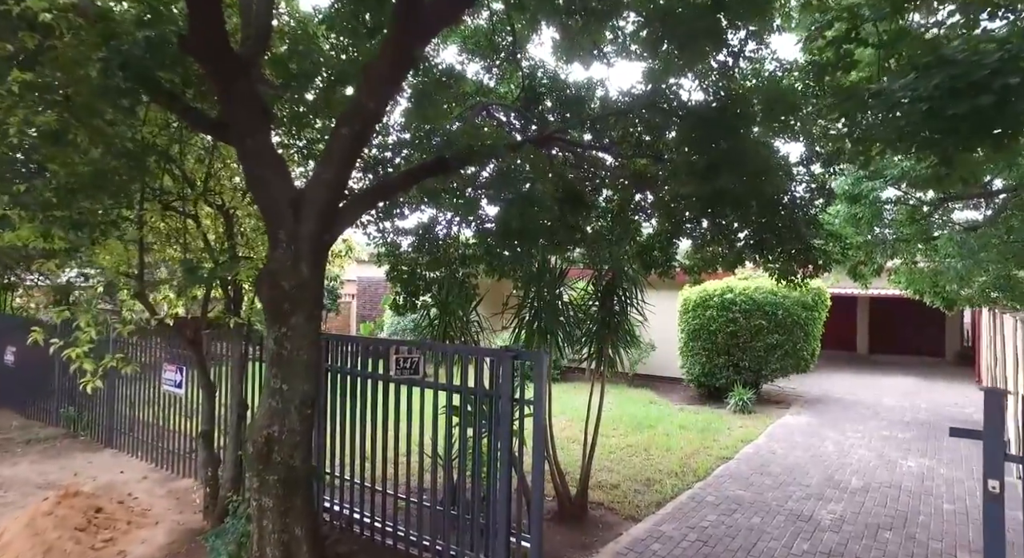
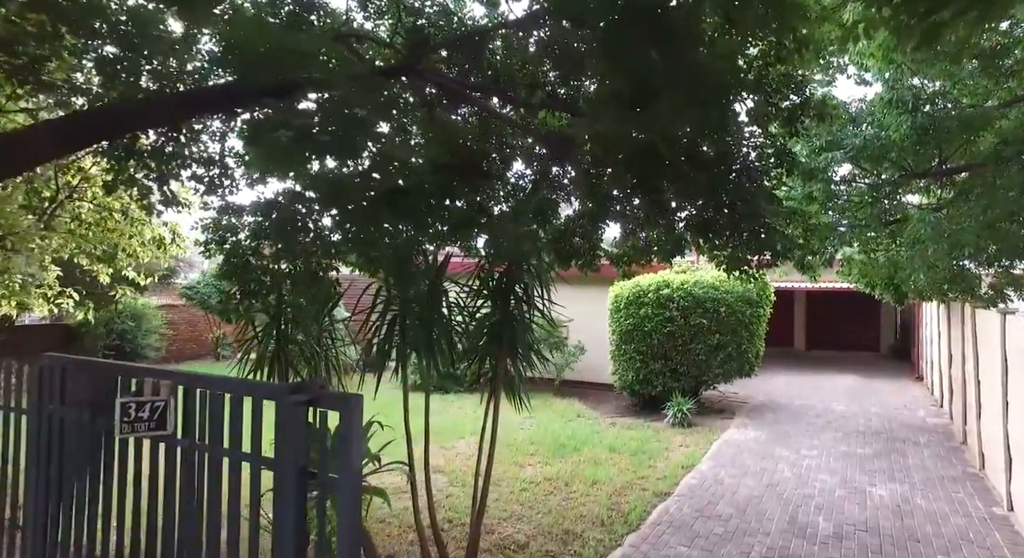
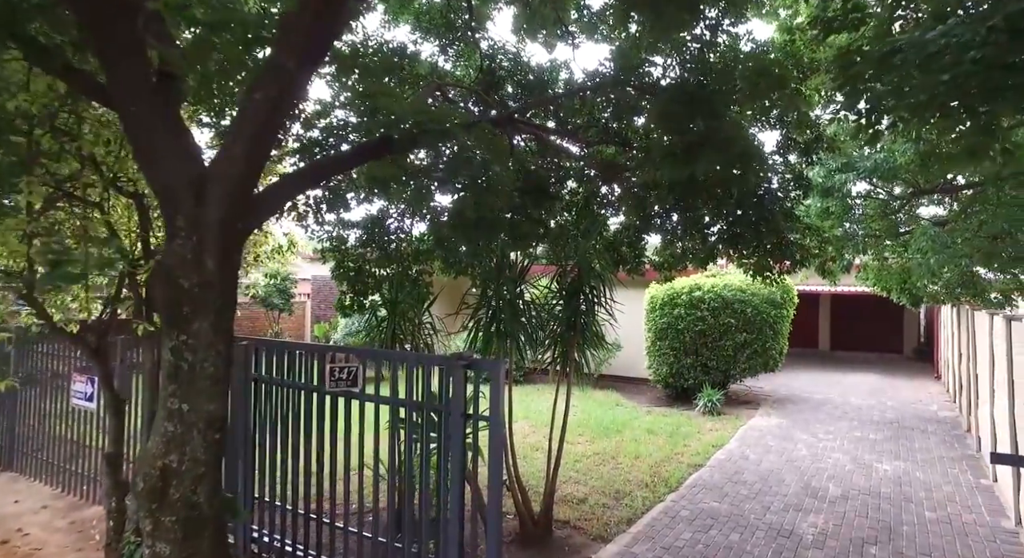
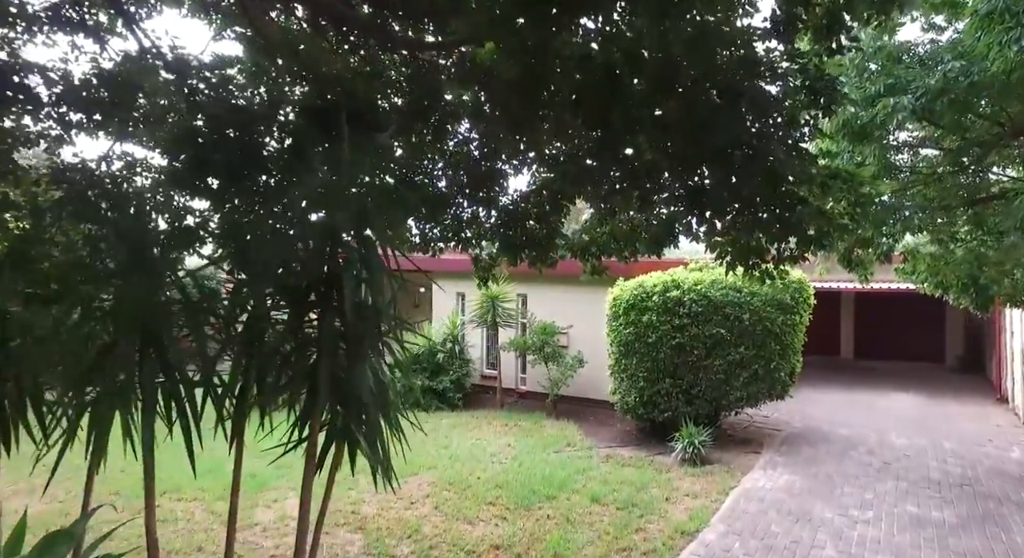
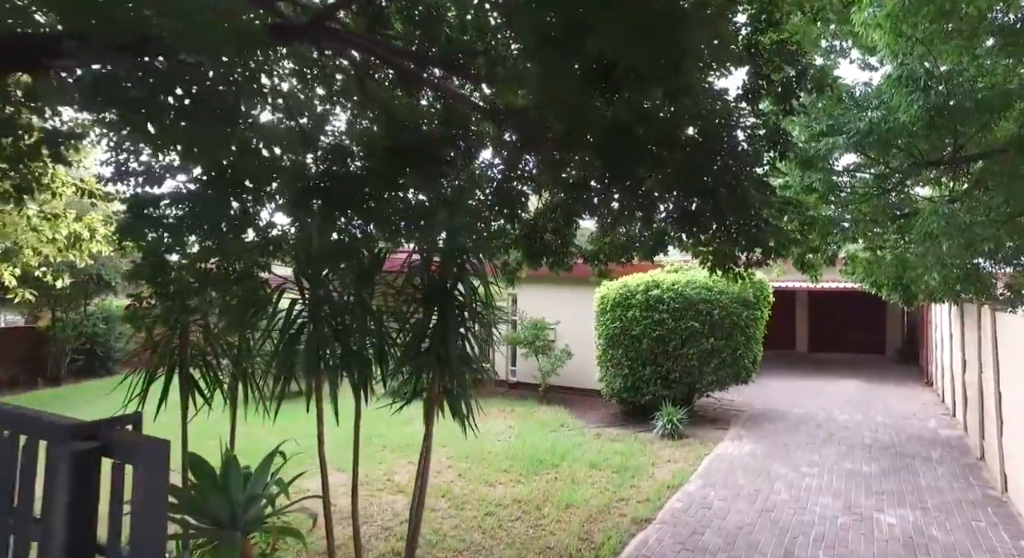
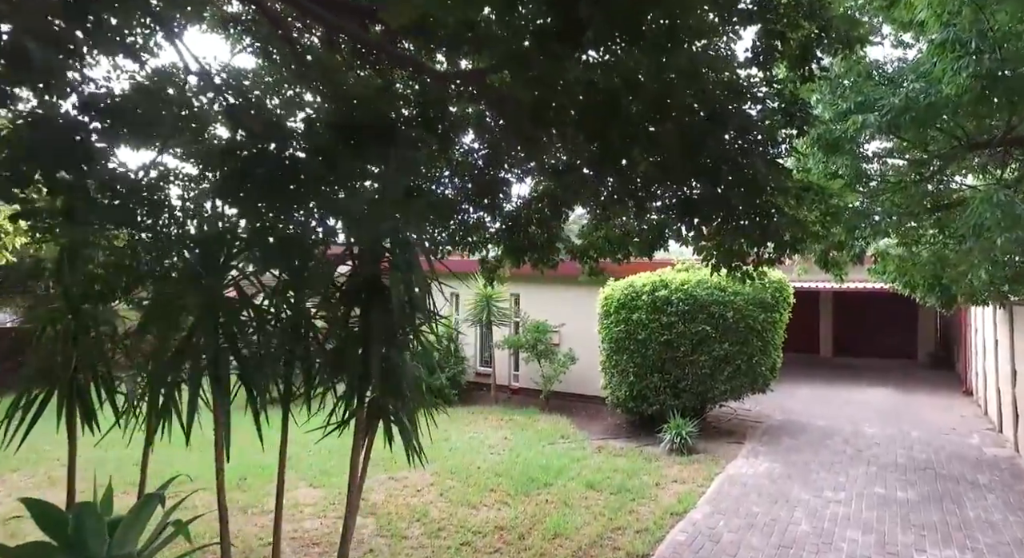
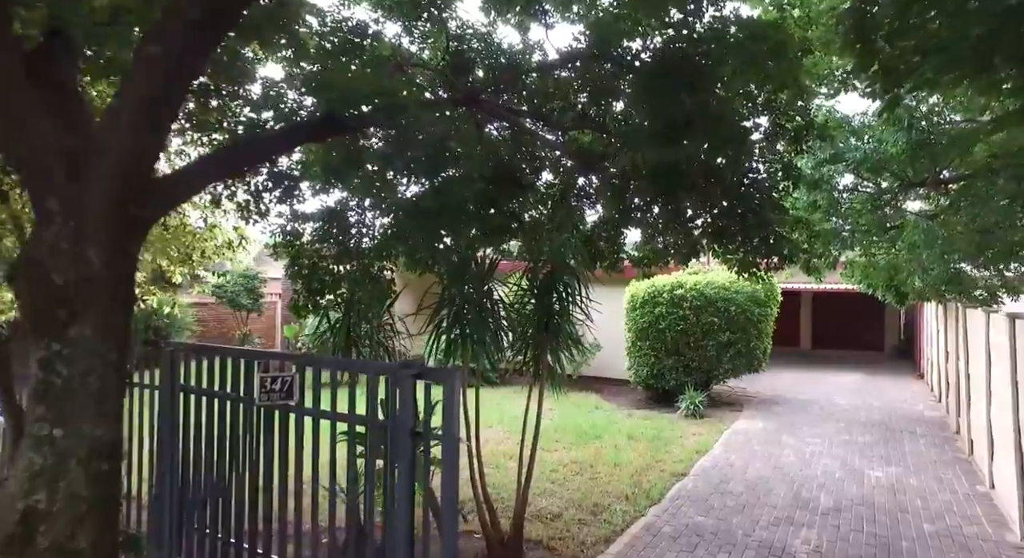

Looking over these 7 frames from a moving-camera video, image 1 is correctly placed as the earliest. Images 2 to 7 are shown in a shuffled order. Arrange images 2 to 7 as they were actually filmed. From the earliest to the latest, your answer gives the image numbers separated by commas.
3, 7, 2, 5, 6, 4
